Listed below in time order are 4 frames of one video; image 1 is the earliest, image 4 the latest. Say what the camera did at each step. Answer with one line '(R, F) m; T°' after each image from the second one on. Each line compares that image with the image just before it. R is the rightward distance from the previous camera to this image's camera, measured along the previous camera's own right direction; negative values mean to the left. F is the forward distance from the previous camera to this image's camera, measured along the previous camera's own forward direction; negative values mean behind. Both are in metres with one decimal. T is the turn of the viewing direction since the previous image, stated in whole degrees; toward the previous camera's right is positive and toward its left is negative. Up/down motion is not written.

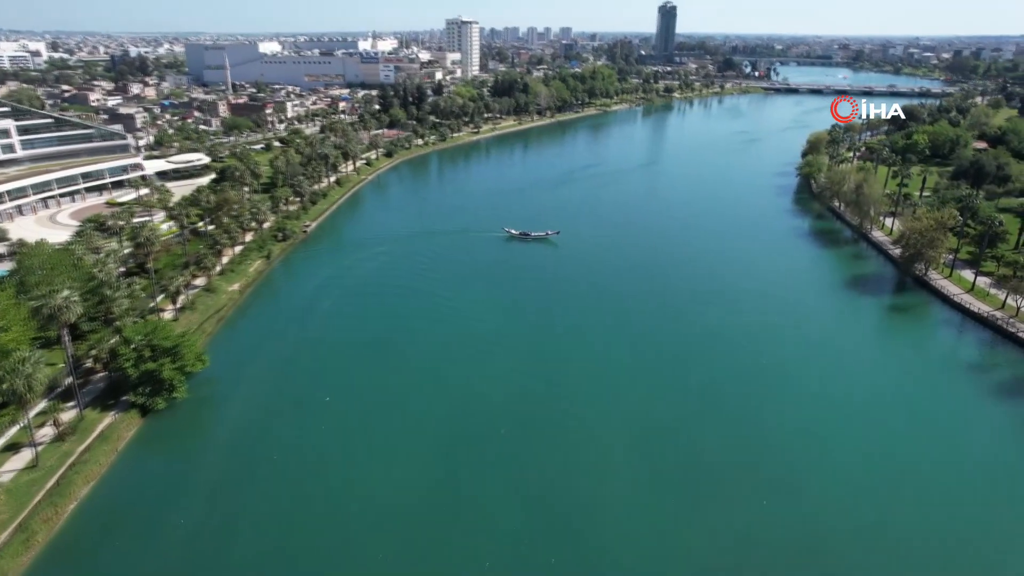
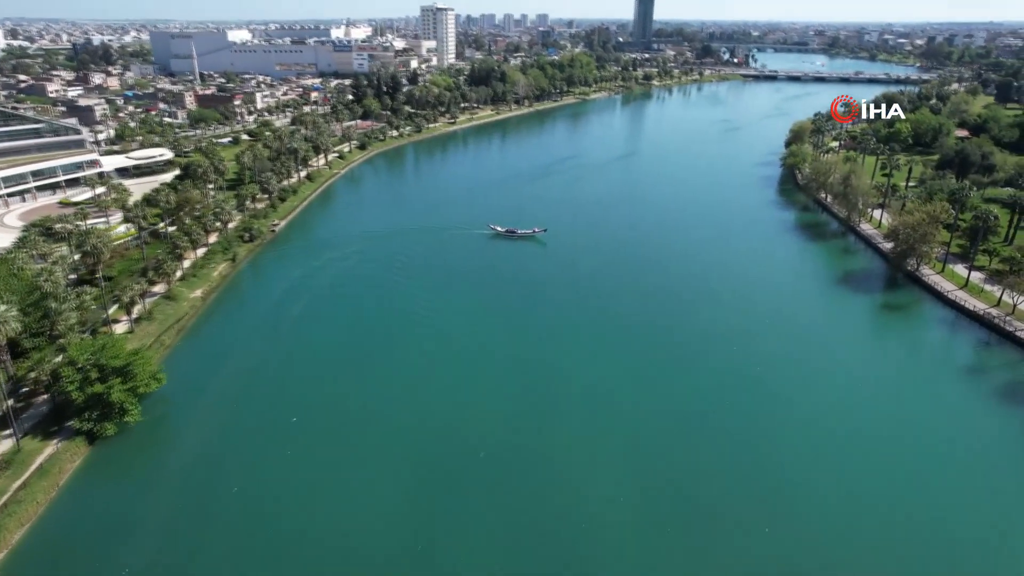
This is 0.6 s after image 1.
(0.0, +1.8) m; +2°
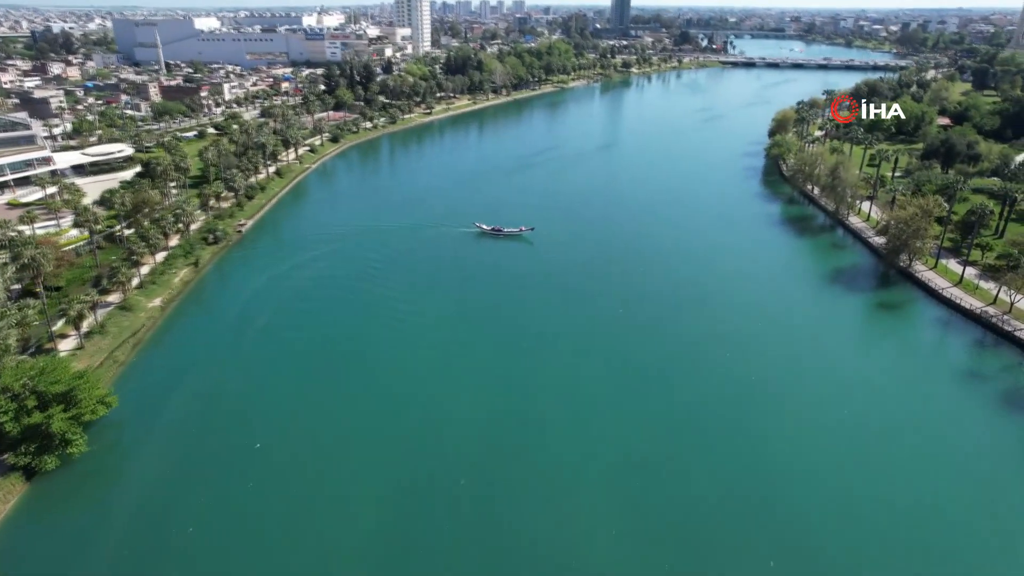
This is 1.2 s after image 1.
(0.0, +1.8) m; +2°
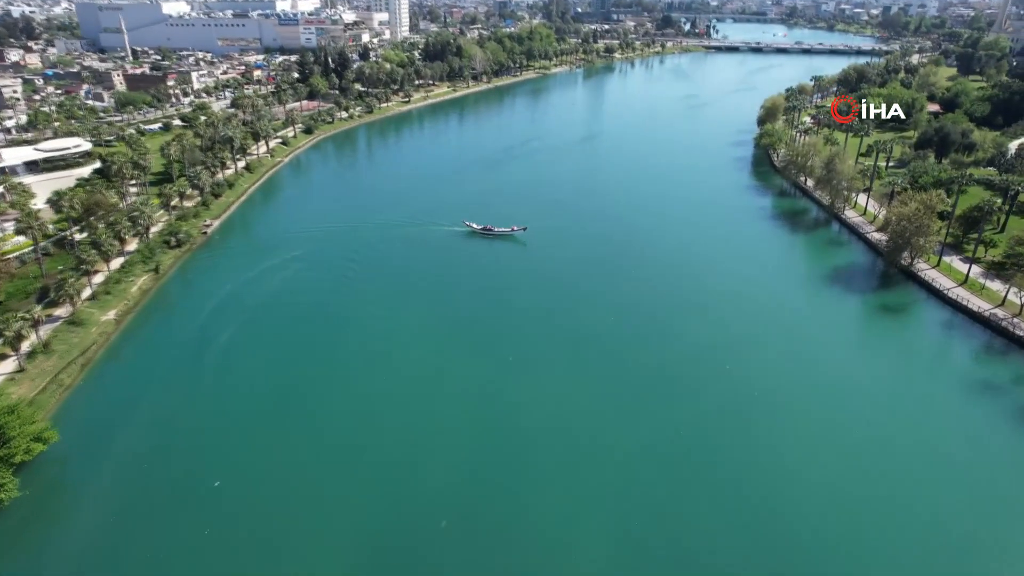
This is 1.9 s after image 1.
(0.0, +2.1) m; +1°
